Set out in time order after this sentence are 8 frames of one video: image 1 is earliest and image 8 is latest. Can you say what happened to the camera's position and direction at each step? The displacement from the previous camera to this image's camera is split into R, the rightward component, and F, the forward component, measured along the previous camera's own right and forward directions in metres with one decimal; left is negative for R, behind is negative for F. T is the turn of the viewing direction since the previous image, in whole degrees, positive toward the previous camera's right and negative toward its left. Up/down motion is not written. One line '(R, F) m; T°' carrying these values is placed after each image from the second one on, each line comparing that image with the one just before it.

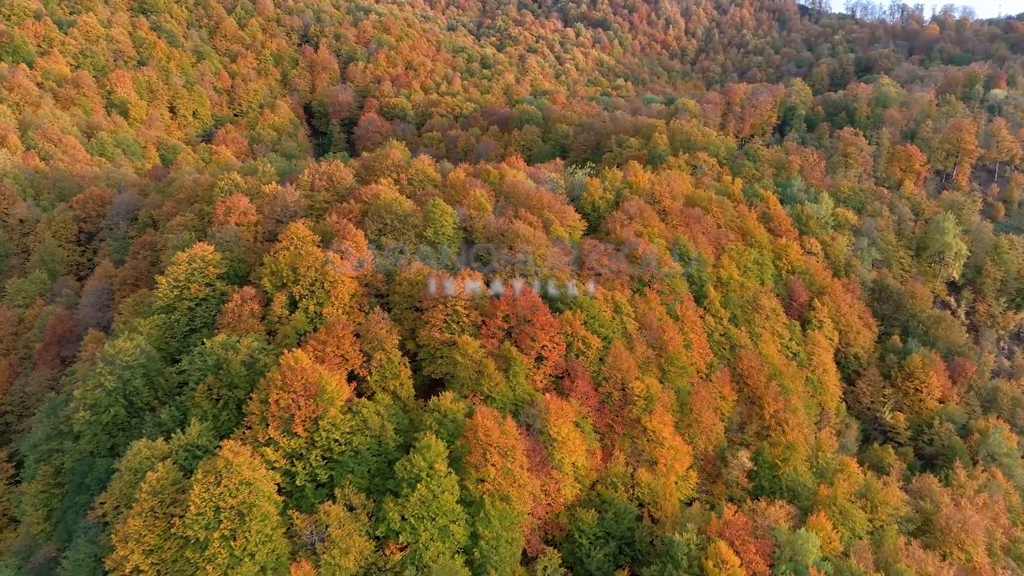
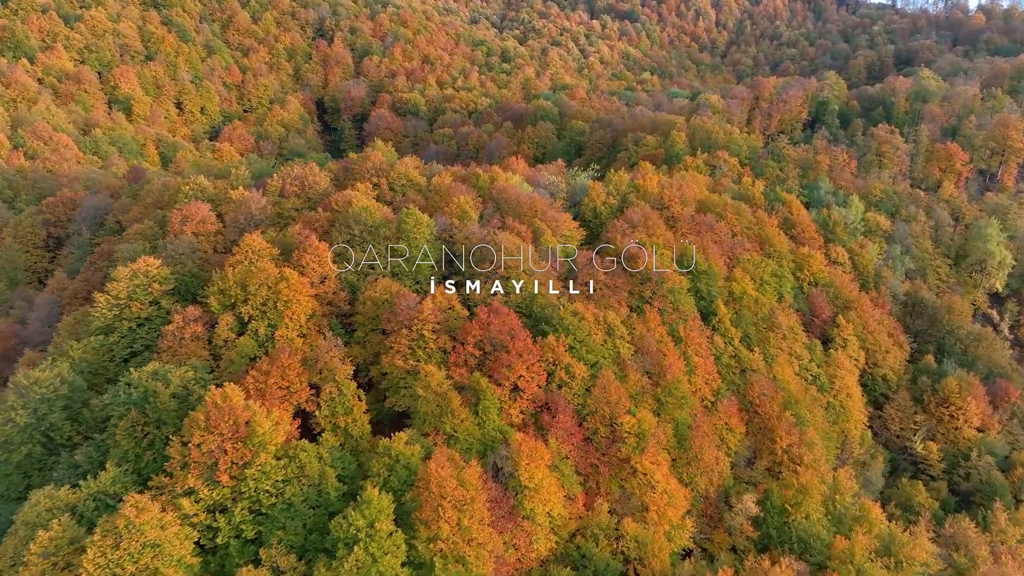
(+3.7, +5.9) m; -2°
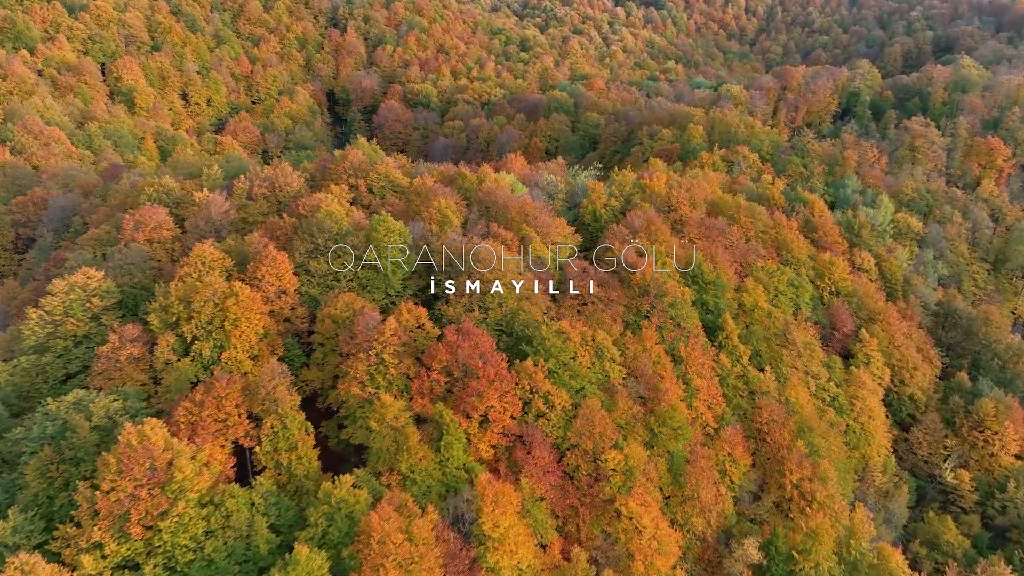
(+3.3, +5.2) m; -2°
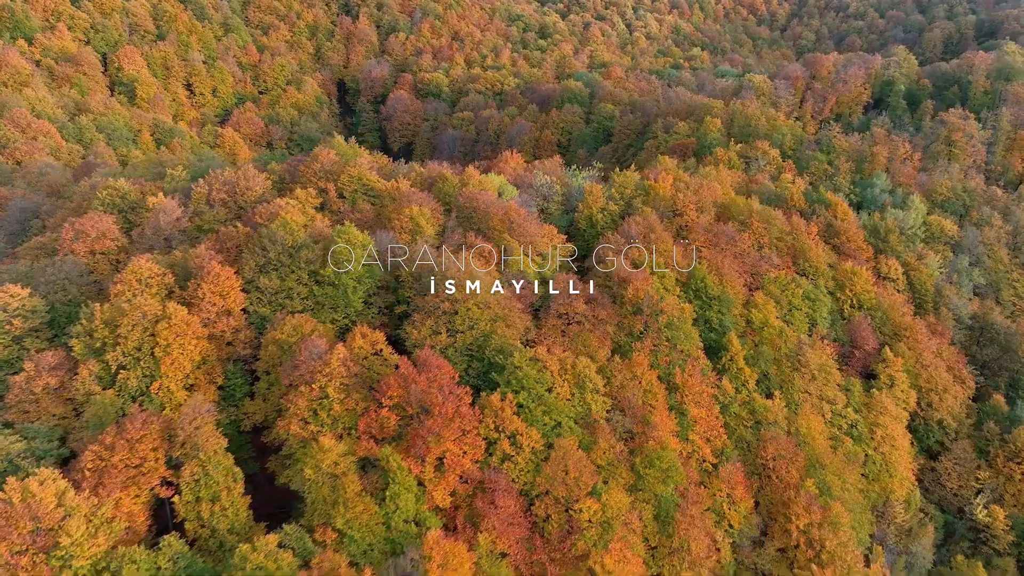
(+3.4, +5.2) m; -2°
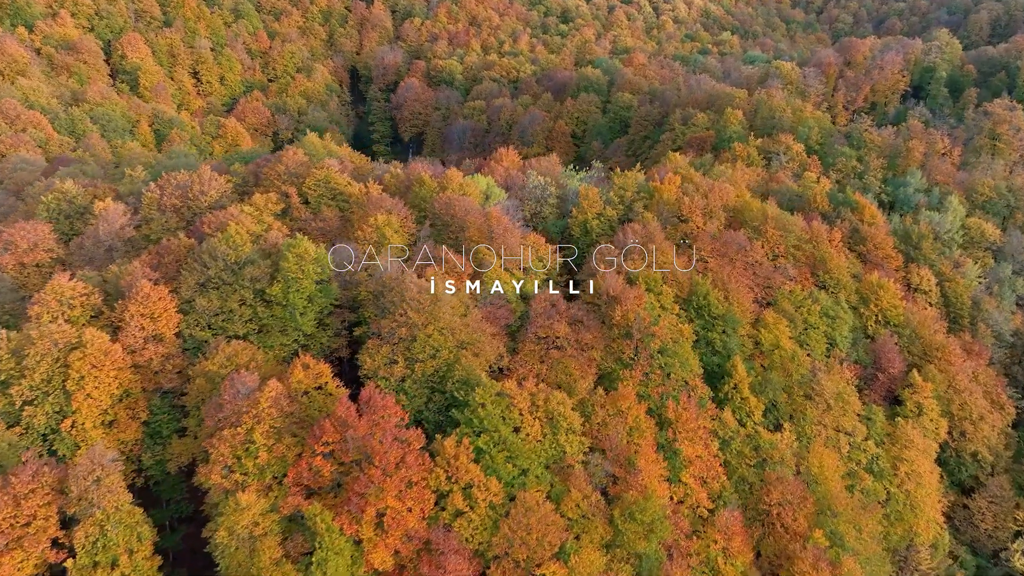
(+3.4, +5.2) m; -2°
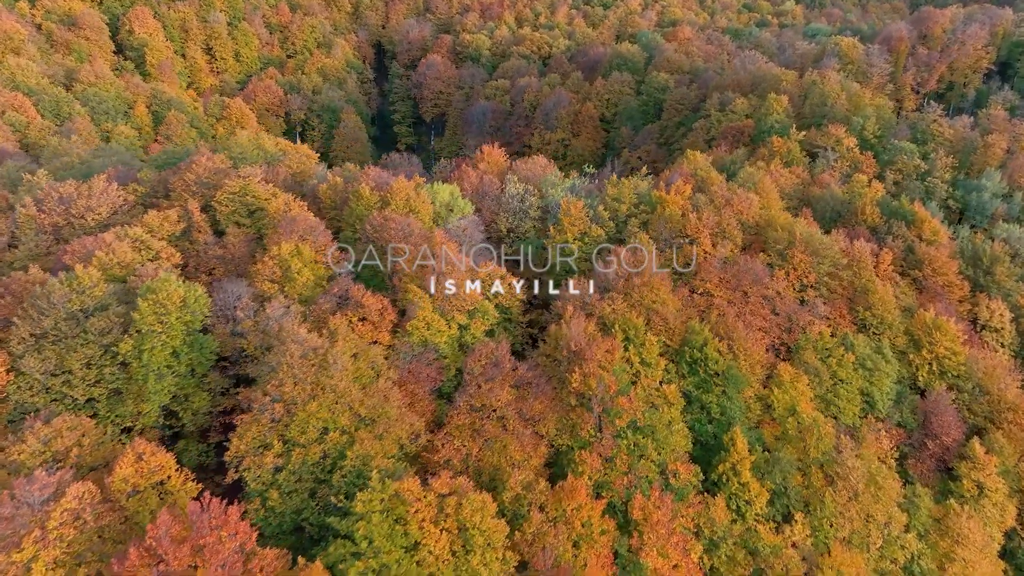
(+6.0, +9.7) m; -5°
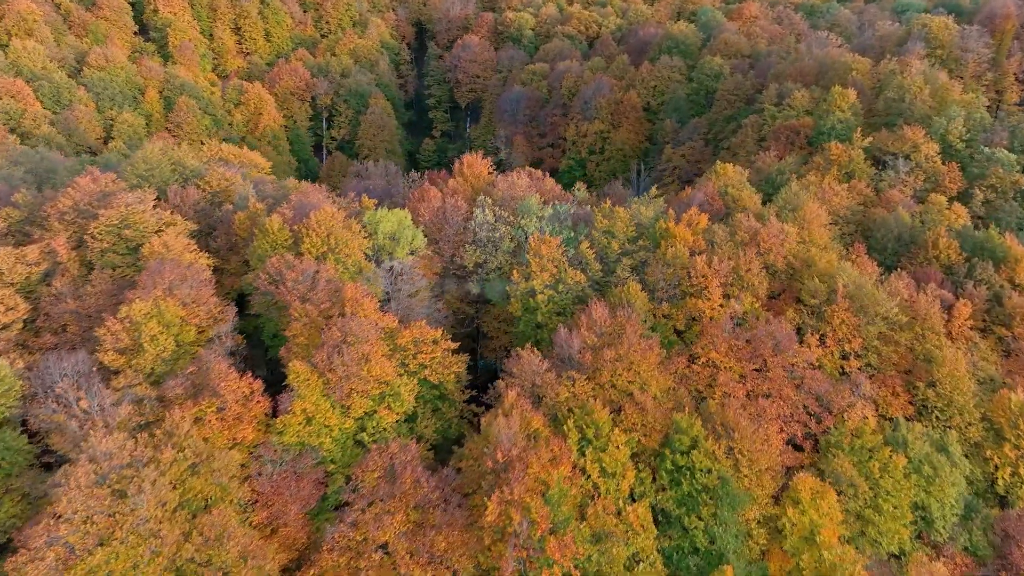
(+5.8, +9.7) m; -6°
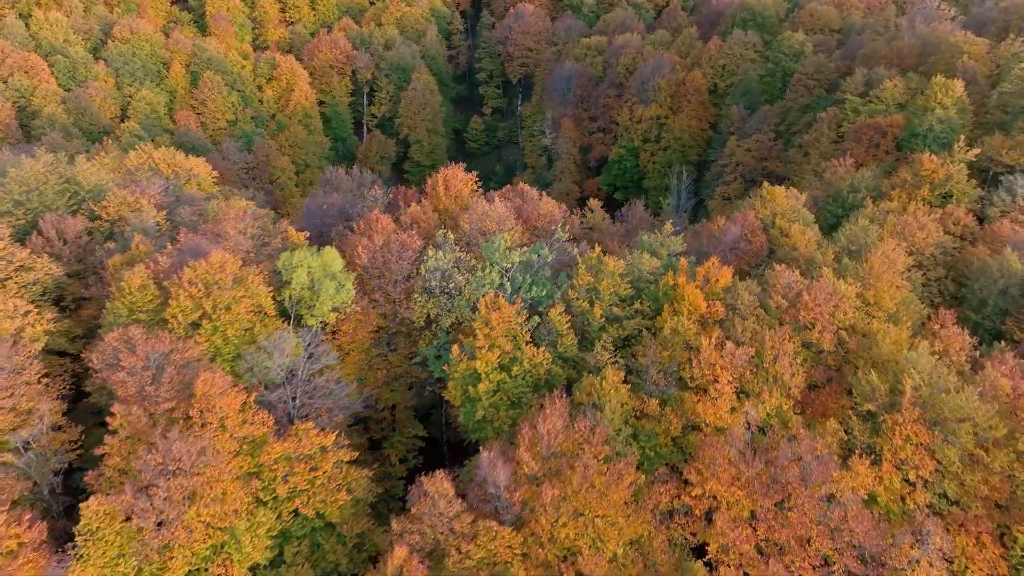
(+5.2, +9.4) m; -6°
